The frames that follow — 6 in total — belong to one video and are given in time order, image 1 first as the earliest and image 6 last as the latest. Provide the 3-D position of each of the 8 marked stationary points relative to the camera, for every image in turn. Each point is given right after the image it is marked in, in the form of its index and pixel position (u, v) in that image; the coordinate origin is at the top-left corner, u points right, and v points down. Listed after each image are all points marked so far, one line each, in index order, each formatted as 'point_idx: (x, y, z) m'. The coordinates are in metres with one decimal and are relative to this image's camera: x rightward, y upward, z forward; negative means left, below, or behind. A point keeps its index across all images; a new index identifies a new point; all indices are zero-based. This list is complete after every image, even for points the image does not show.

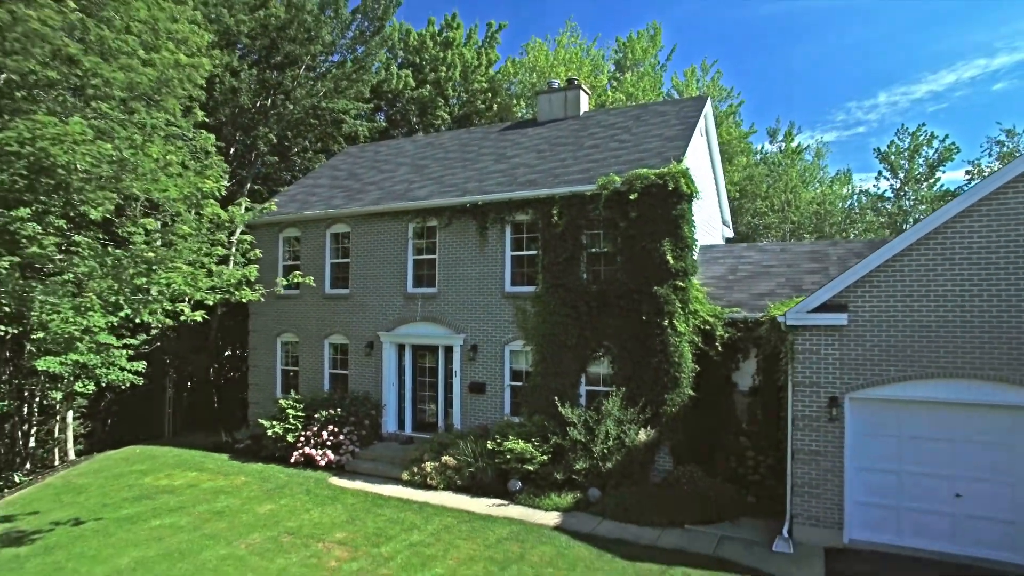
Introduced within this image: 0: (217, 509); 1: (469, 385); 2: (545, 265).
0: (-4.0, -3.0, +10.3) m
1: (-0.7, -1.7, +13.5) m
2: (+0.6, +0.4, +12.6) m
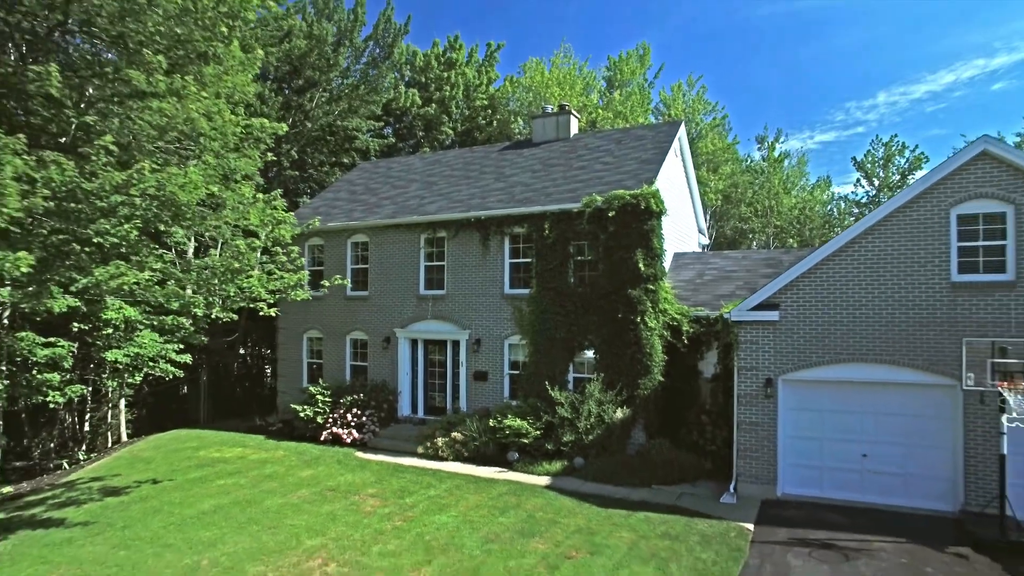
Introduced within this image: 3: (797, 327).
0: (-4.1, -3.1, +12.6) m
1: (-0.8, -1.8, +15.7) m
2: (+0.5, +0.4, +14.8) m
3: (+4.1, -0.6, +10.9) m
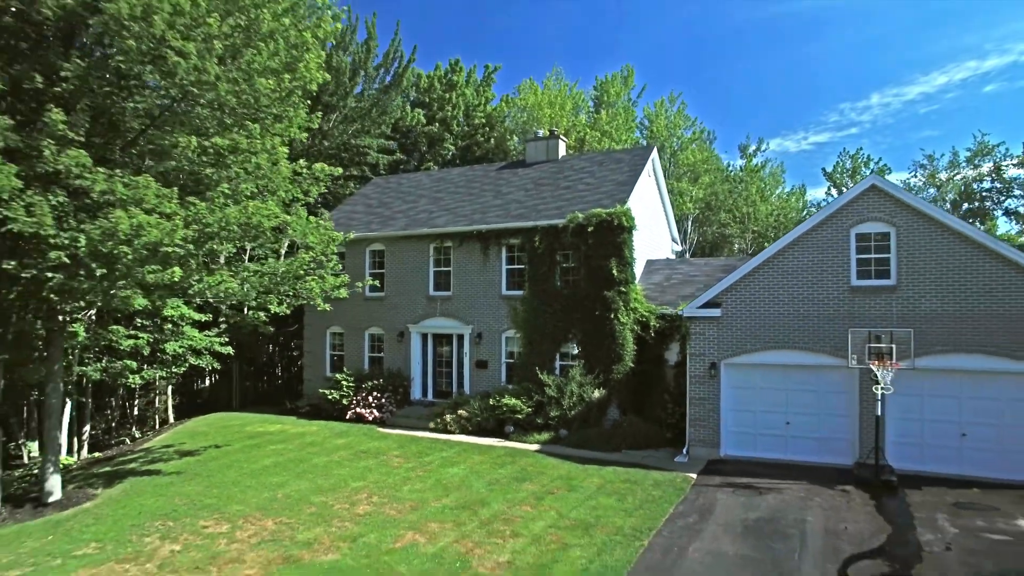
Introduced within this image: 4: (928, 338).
0: (-4.1, -3.1, +15.3) m
1: (-0.9, -1.8, +18.5) m
2: (+0.4, +0.3, +17.7) m
3: (+4.1, -0.6, +13.7) m
4: (+6.6, -0.8, +12.1) m
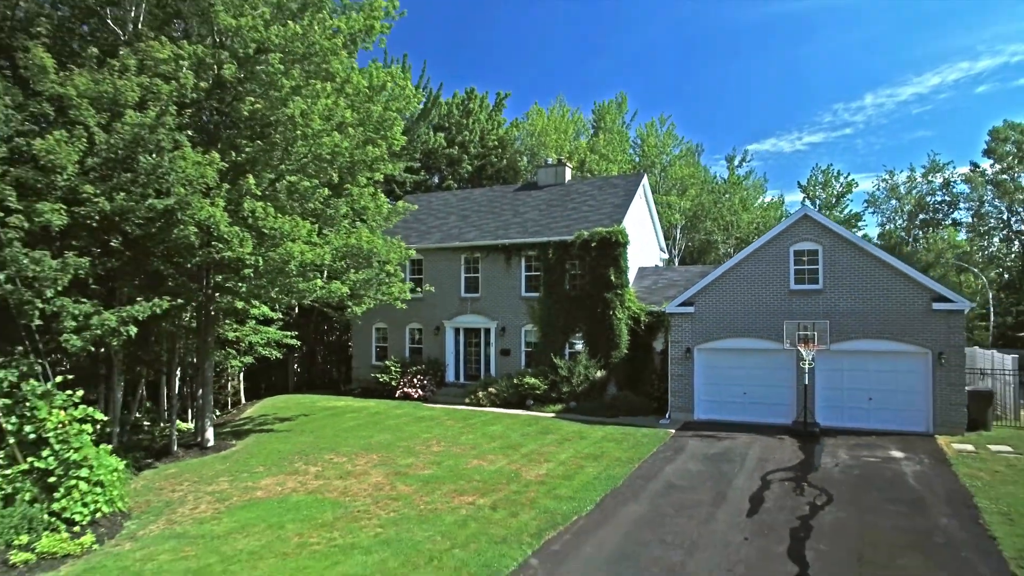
0: (-3.6, -3.2, +19.6) m
1: (-0.3, -1.9, +22.8) m
2: (+1.0, +0.2, +22.0) m
3: (+4.6, -0.7, +18.0) m
4: (+7.2, -0.9, +16.4) m
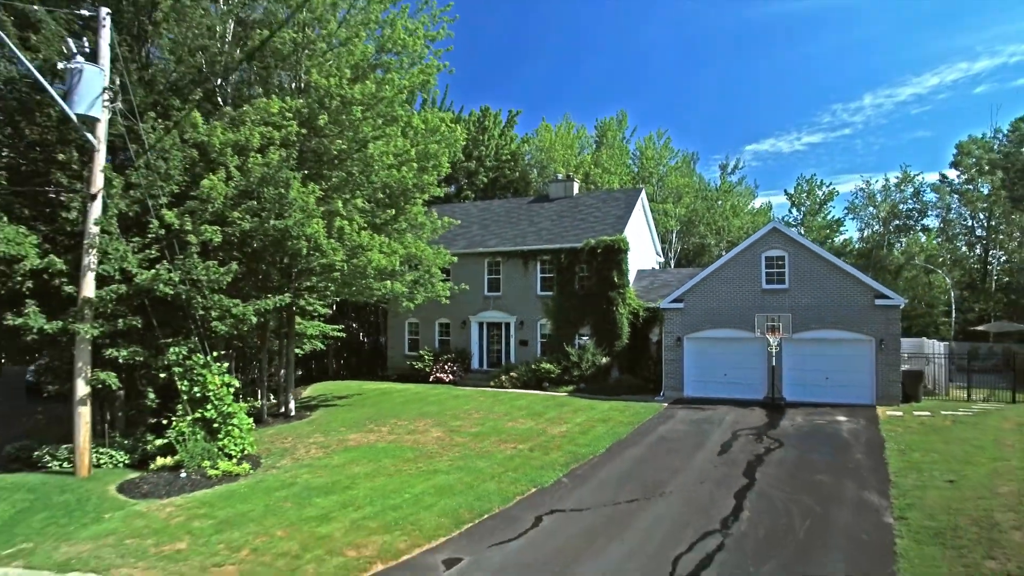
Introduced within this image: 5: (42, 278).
0: (-3.0, -3.2, +23.3) m
1: (+0.2, -1.9, +26.5) m
2: (+1.5, +0.2, +25.6) m
3: (+5.2, -0.7, +21.7) m
4: (+7.8, -0.9, +20.1) m
5: (-7.9, +0.2, +12.6) m
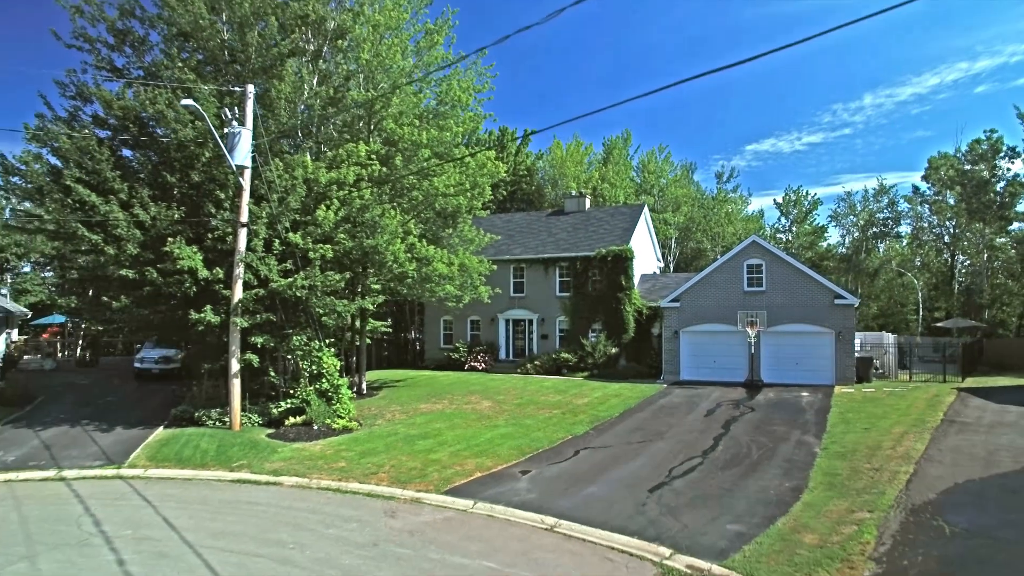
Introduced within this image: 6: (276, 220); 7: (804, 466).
0: (-2.1, -3.3, +27.8) m
1: (+1.1, -2.0, +31.0) m
2: (+2.5, +0.2, +30.1) m
3: (+6.1, -0.8, +26.2) m
4: (+8.7, -1.0, +24.6) m
5: (-7.0, +0.1, +17.1) m
6: (-5.6, +1.6, +17.9) m
7: (+4.9, -3.0, +12.6) m
